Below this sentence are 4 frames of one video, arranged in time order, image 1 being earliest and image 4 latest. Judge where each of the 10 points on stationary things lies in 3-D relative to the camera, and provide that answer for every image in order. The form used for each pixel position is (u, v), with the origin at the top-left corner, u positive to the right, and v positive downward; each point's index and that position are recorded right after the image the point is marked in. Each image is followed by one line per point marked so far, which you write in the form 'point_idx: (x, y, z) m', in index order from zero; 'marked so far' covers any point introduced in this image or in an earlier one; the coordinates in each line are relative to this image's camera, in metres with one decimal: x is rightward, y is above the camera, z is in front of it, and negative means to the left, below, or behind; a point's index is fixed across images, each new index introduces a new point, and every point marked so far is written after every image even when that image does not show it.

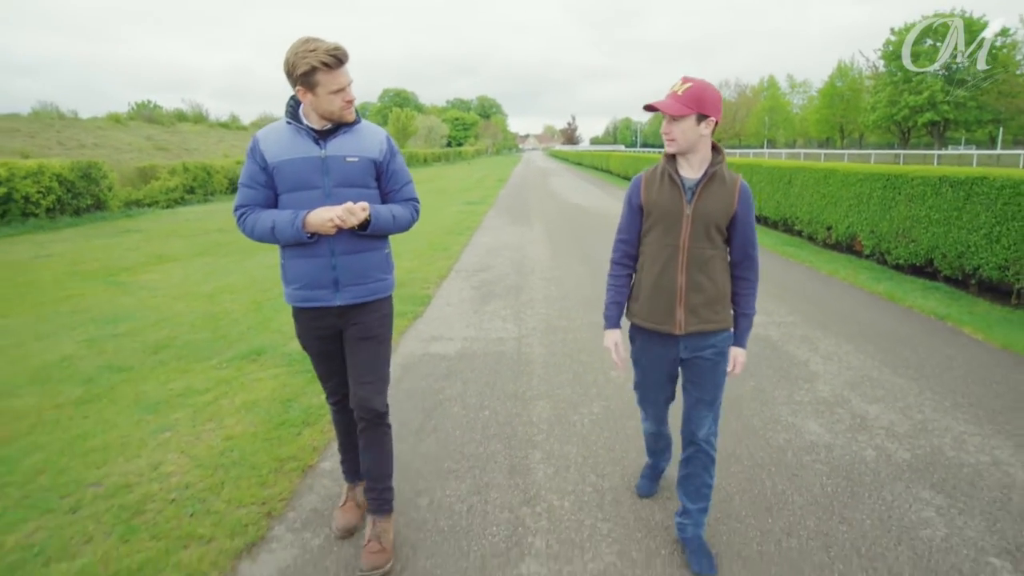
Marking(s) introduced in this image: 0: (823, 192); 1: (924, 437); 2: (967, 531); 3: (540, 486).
0: (+6.3, +1.9, +10.9) m
1: (+2.9, -1.0, +3.8) m
2: (+2.4, -1.3, +2.9) m
3: (+0.2, -1.2, +3.3) m
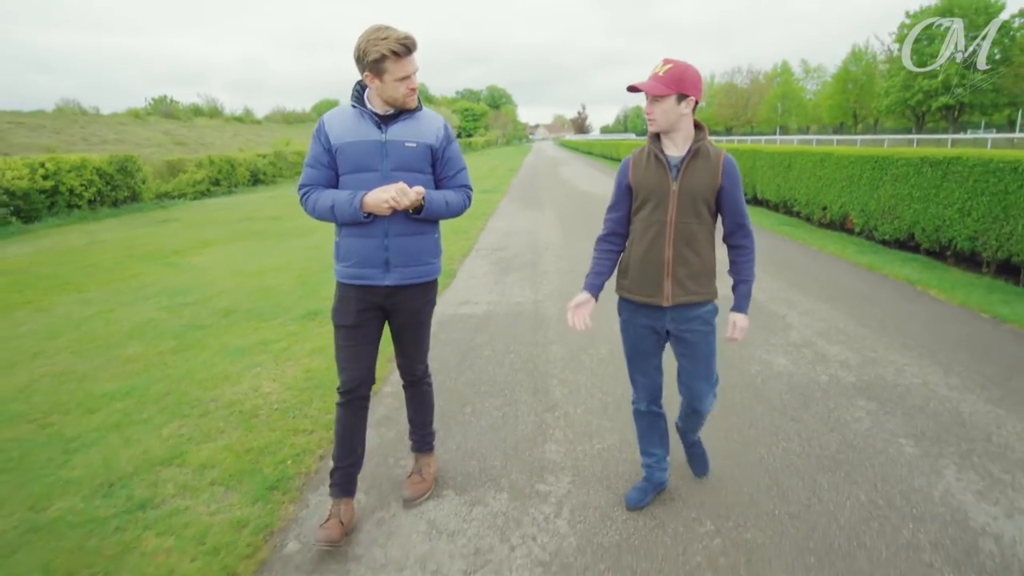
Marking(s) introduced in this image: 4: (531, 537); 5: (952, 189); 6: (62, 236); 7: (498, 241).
0: (+6.6, +2.4, +11.6) m
1: (+3.1, -0.7, +4.7) m
2: (+2.6, -0.9, +3.7) m
3: (+0.4, -0.9, +4.2) m
4: (+0.1, -1.3, +2.8) m
5: (+6.5, +1.5, +8.0) m
6: (-11.6, +1.3, +13.9) m
7: (-0.3, +1.0, +11.0) m
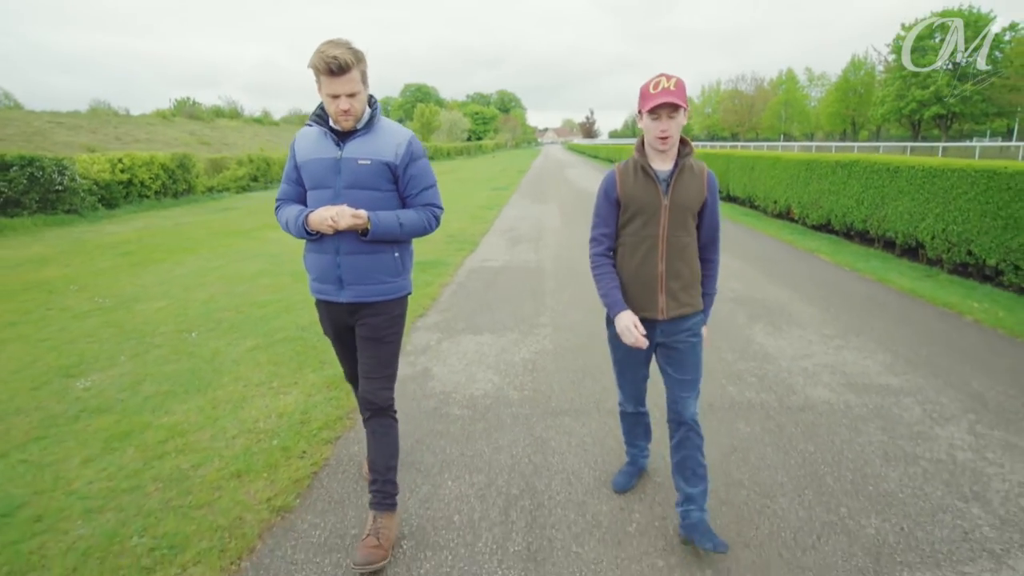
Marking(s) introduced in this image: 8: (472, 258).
0: (+6.8, +3.0, +14.2) m
1: (+3.2, 0.0, +7.3) m
2: (+2.7, -0.3, +6.4) m
3: (+0.5, -0.2, +6.9) m
4: (+0.2, -0.6, +5.5) m
5: (+6.7, +2.0, +10.6) m
6: (-11.3, +2.1, +16.8) m
7: (0.0, +1.6, +13.7) m
8: (-0.7, +0.5, +9.7) m
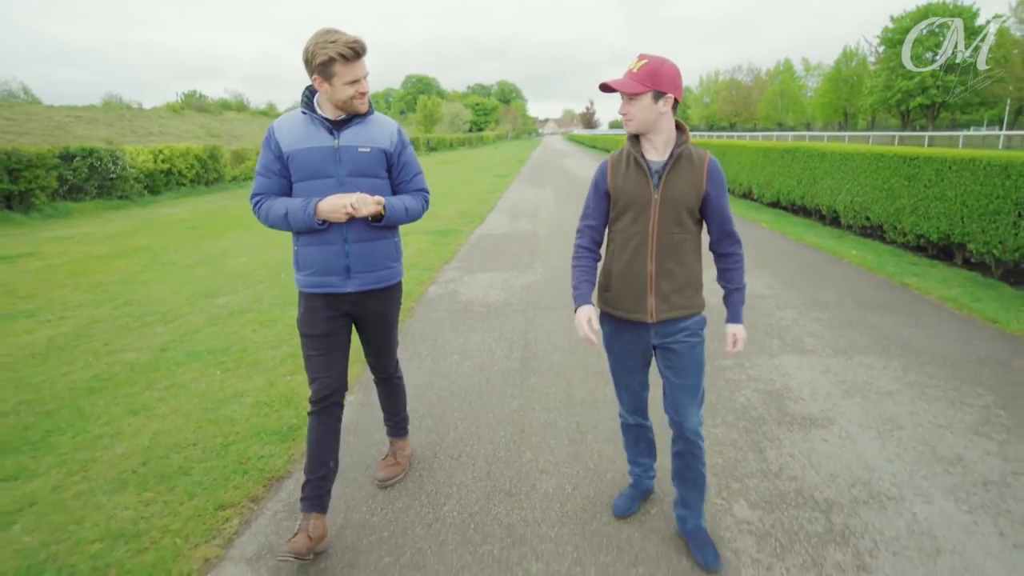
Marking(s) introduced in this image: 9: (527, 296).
0: (+6.8, +3.9, +16.4) m
1: (+3.2, +0.7, +9.6) m
2: (+2.7, +0.5, +8.6) m
3: (+0.5, +0.5, +9.1) m
4: (+0.2, +0.2, +7.7) m
5: (+6.7, +2.9, +12.8) m
6: (-11.3, +3.0, +19.0) m
7: (0.0, +2.5, +15.9) m
8: (-0.7, +1.3, +11.9) m
9: (+0.2, -0.1, +6.9) m
